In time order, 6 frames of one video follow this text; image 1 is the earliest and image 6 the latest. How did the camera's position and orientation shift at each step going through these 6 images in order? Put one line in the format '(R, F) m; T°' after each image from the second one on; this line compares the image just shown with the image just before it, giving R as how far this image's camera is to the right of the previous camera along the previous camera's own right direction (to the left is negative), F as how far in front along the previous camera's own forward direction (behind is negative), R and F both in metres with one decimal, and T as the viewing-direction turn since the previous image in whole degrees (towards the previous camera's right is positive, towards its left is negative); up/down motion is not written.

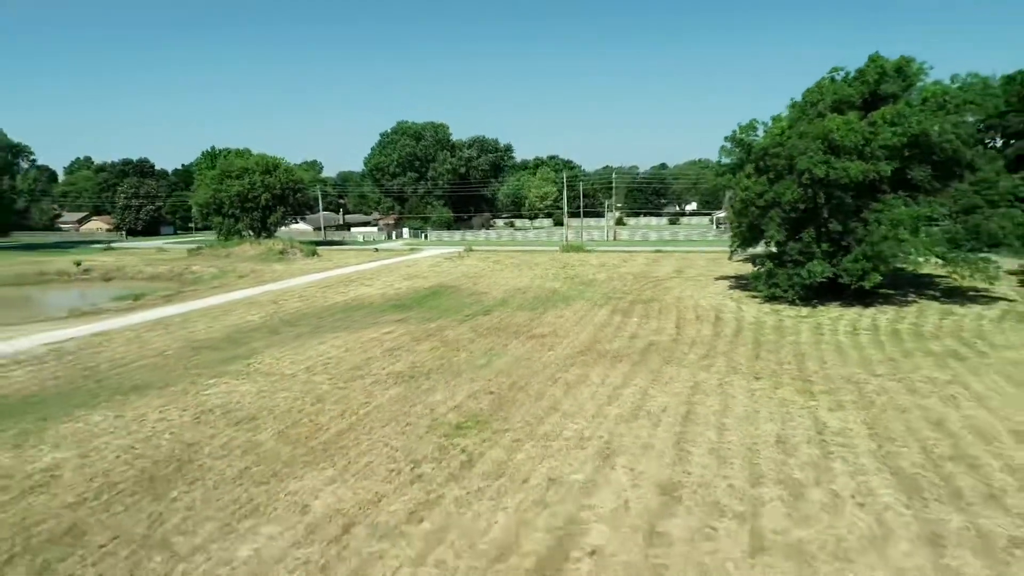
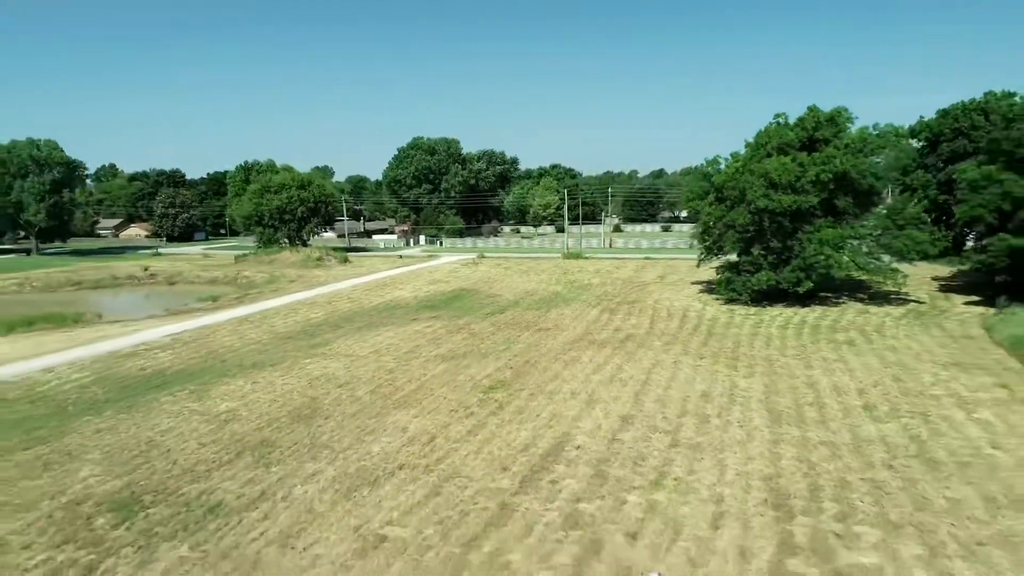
(-0.2, -3.7) m; 0°
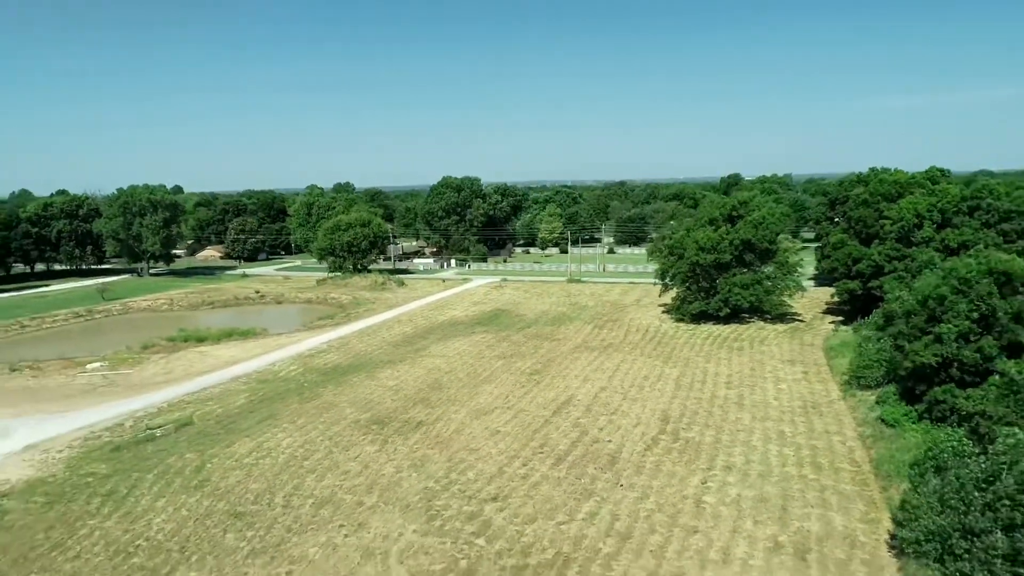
(-0.9, -9.6) m; 0°
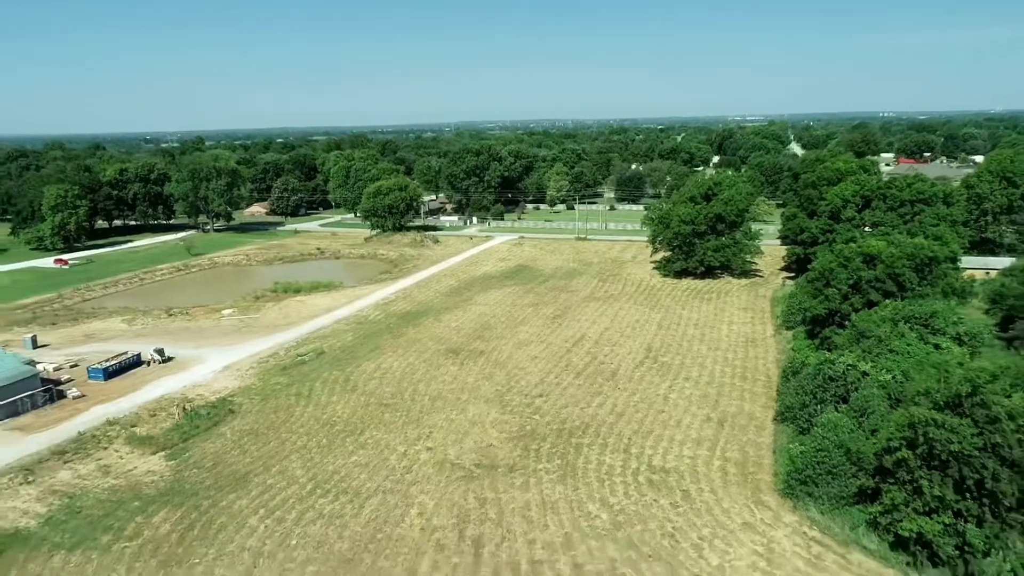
(-1.1, -7.7) m; 0°
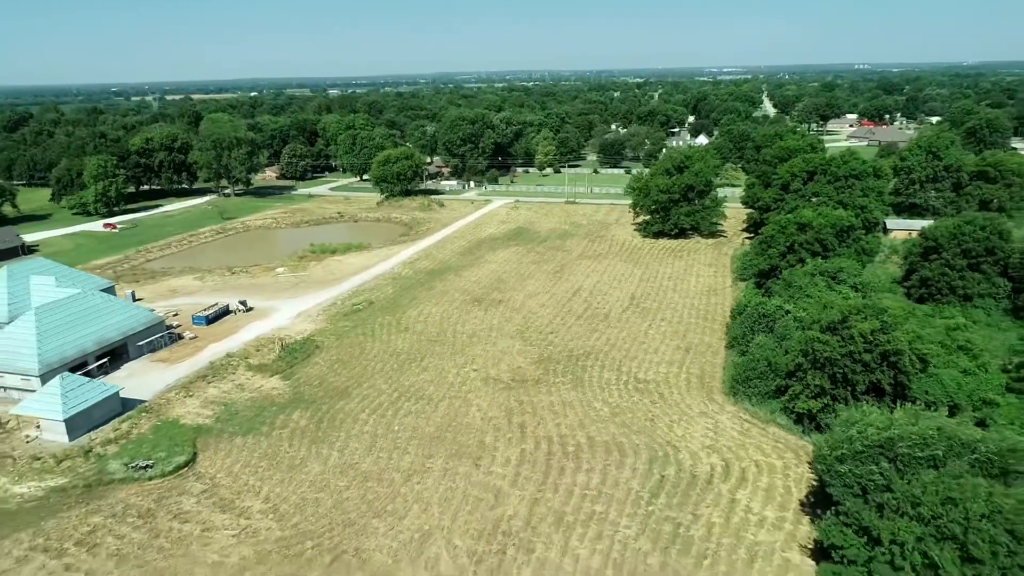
(-1.5, -6.3) m; +2°
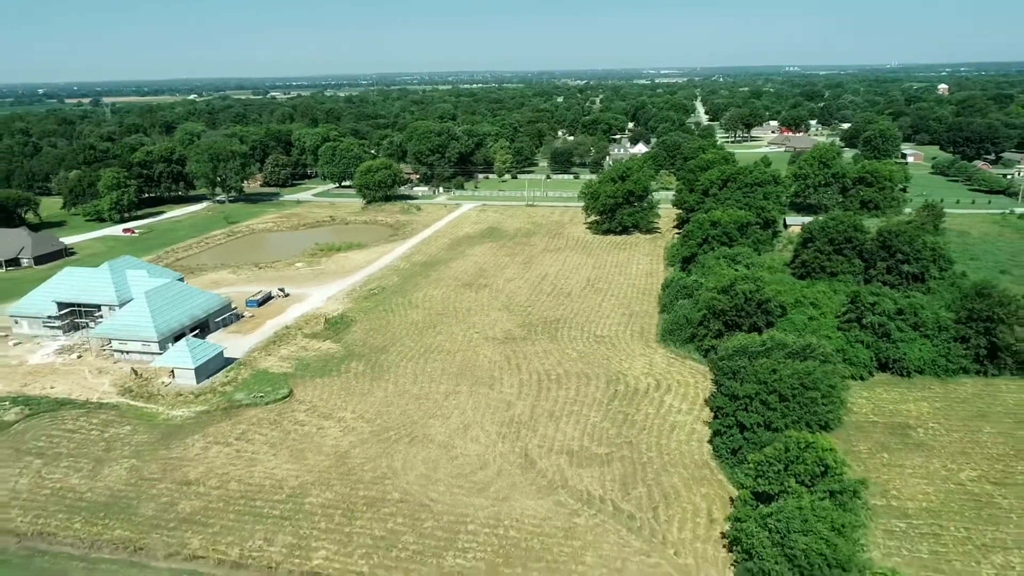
(-2.0, -8.5) m; +4°
